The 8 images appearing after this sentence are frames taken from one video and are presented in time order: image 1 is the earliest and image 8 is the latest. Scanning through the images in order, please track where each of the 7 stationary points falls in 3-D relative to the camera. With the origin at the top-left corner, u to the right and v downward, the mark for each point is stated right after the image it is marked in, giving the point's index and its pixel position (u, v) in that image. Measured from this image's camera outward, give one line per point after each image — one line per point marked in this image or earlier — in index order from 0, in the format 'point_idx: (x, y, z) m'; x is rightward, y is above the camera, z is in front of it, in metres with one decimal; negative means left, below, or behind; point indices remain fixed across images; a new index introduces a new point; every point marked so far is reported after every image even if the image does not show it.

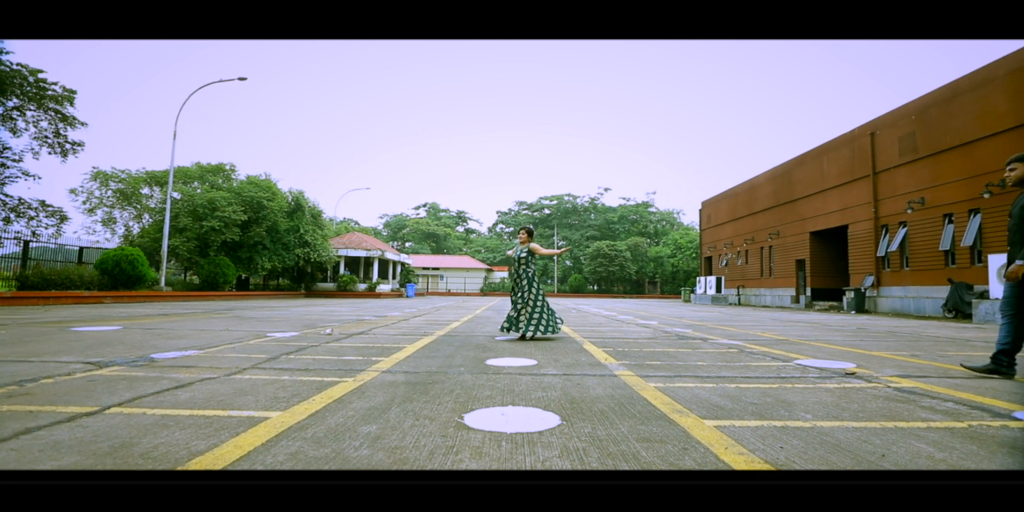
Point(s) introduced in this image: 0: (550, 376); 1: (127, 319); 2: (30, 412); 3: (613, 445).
0: (+0.3, -0.9, +3.8) m
1: (-6.2, -1.0, +8.3) m
2: (-2.4, -0.8, +2.6) m
3: (+0.5, -0.8, +2.2) m
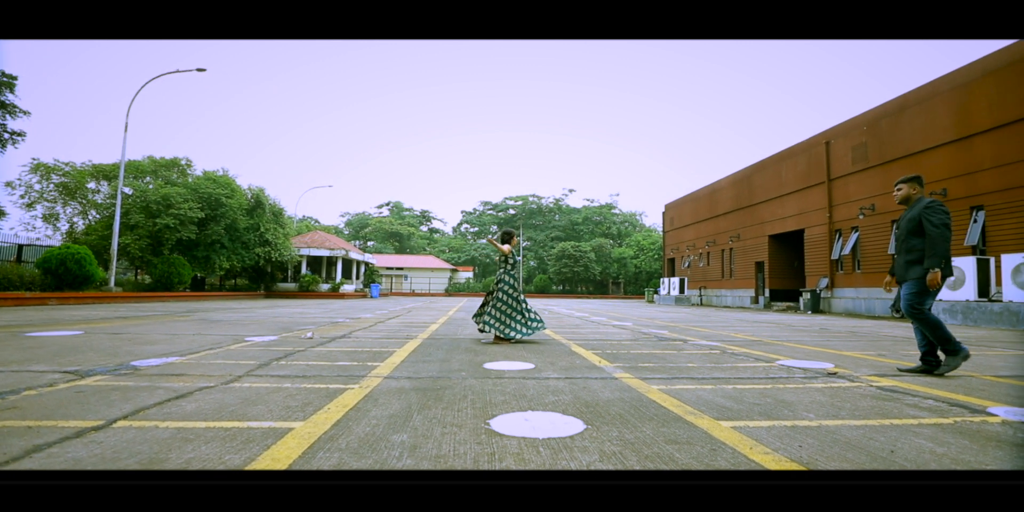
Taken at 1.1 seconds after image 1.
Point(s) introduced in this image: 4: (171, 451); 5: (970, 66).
0: (+0.3, -0.9, +3.8) m
1: (-6.5, -1.0, +7.8) m
2: (-2.3, -0.8, +2.4) m
3: (+0.6, -0.9, +2.3) m
4: (-1.4, -0.8, +2.1) m
5: (+10.6, +4.4, +11.6) m
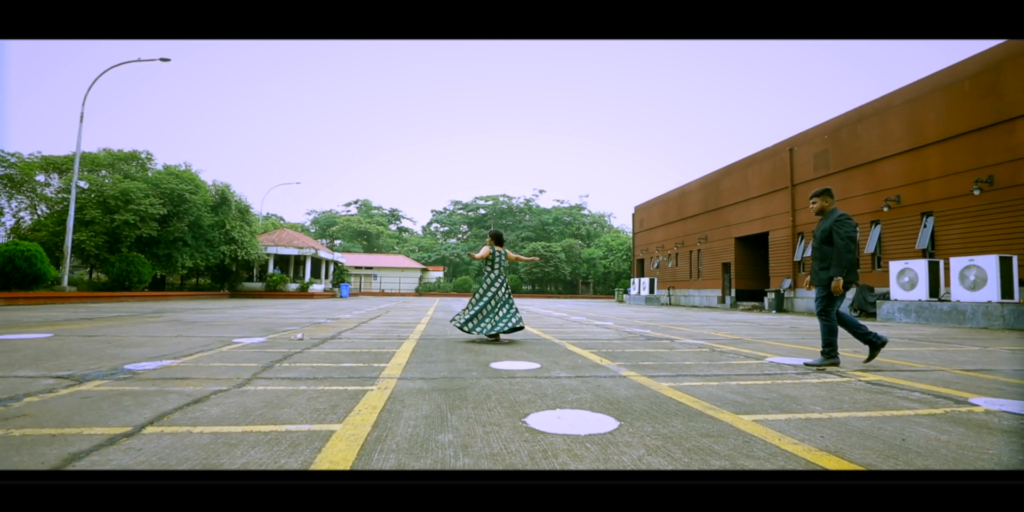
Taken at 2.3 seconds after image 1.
0: (+0.4, -0.9, +3.9) m
1: (-6.7, -1.0, +7.4) m
2: (-2.1, -0.8, +2.3) m
3: (+0.8, -0.9, +2.4) m
4: (-1.2, -0.8, +2.1) m
5: (+10.1, +4.3, +12.4) m
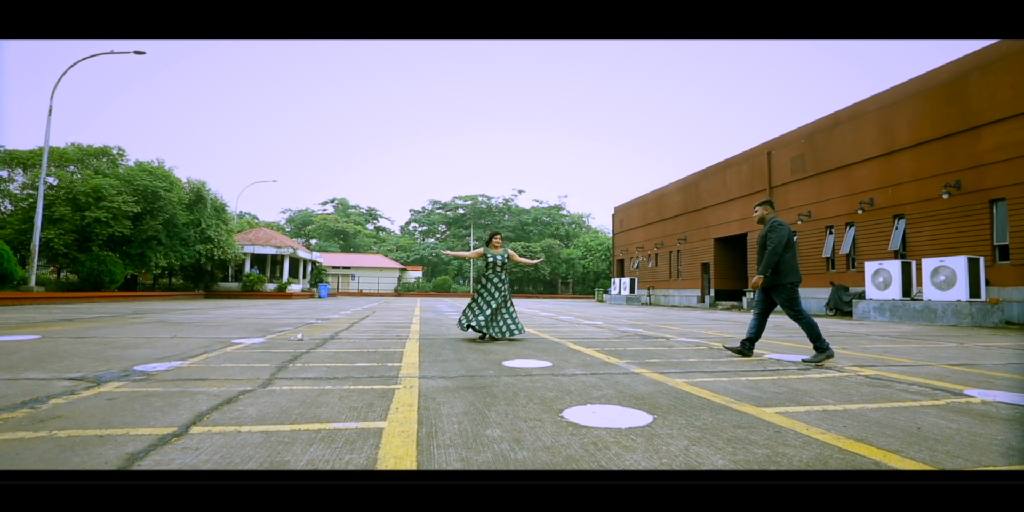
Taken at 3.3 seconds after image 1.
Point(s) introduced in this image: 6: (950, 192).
0: (+0.6, -1.0, +4.0) m
1: (-6.7, -1.0, +7.2) m
2: (-1.9, -0.8, +2.3) m
3: (+1.1, -0.9, +2.6) m
4: (-1.0, -0.8, +2.1) m
5: (+9.8, +4.3, +13.0) m
6: (+10.1, +1.5, +11.6) m
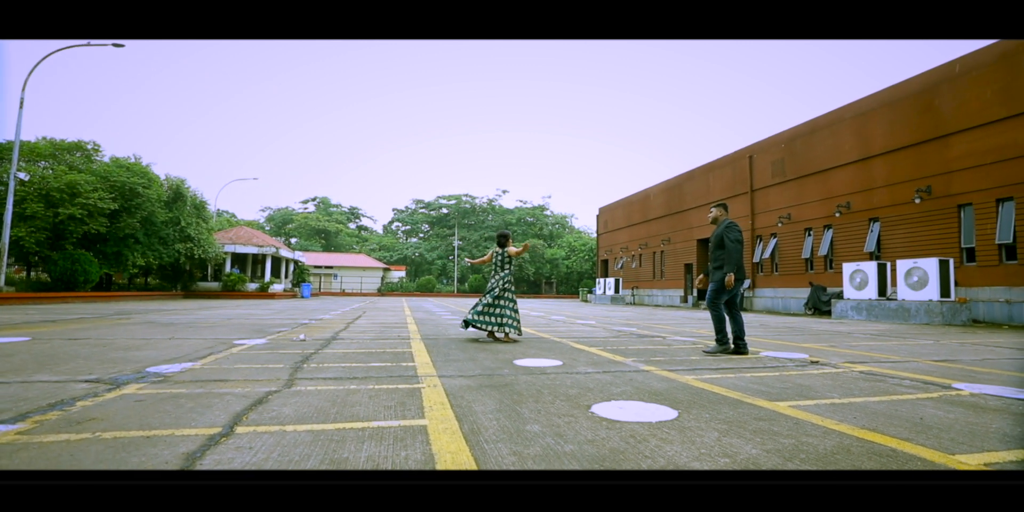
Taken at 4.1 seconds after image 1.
0: (+0.7, -1.0, +4.2) m
1: (-6.7, -1.0, +7.0) m
2: (-1.7, -0.8, +2.3) m
3: (+1.2, -0.9, +2.7) m
4: (-0.8, -0.8, +2.2) m
5: (+9.5, +4.3, +13.5) m
6: (+9.9, +1.4, +12.1) m
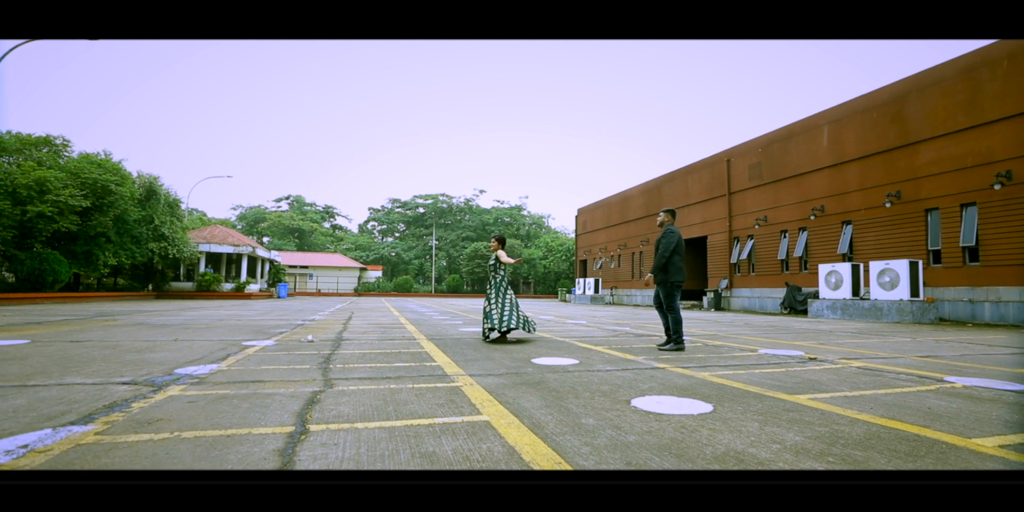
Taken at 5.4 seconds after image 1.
0: (+0.9, -1.0, +4.4) m
1: (-6.6, -1.0, +6.8) m
2: (-1.3, -0.9, +2.4) m
3: (+1.5, -0.9, +2.9) m
4: (-0.4, -0.9, +2.3) m
5: (+9.2, +4.2, +14.3) m
6: (+9.6, +1.4, +12.9) m
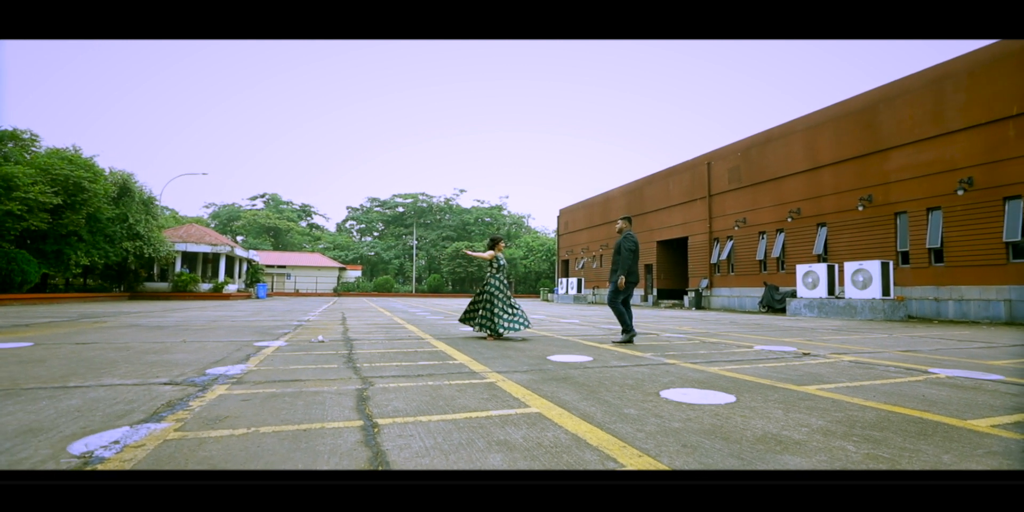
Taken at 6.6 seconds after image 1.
0: (+1.1, -1.0, +4.6) m
1: (-6.6, -1.0, +6.6) m
2: (-1.0, -0.9, +2.5) m
3: (+1.8, -0.9, +3.2) m
4: (-0.1, -0.9, +2.5) m
5: (+8.8, +4.2, +14.9) m
6: (+9.3, +1.4, +13.6) m
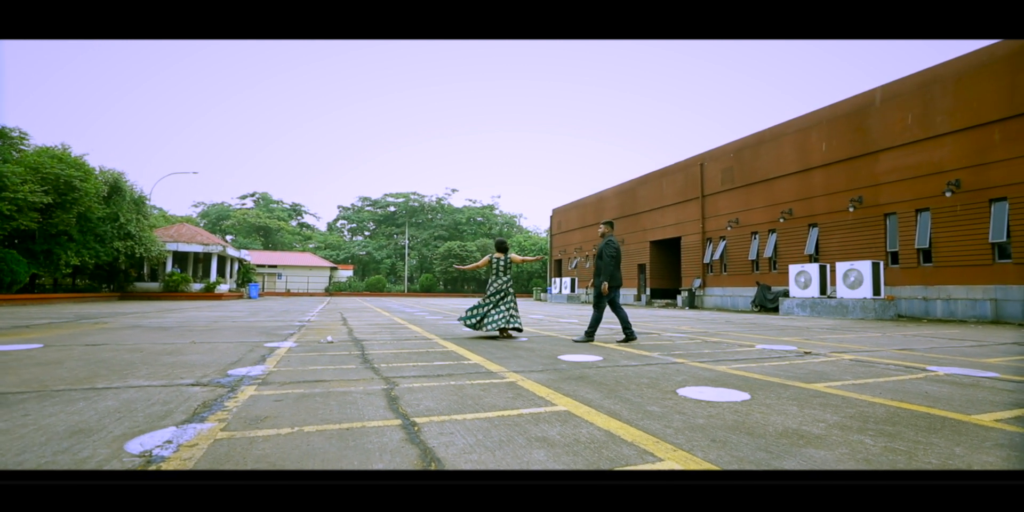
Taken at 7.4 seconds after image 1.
0: (+1.2, -1.0, +4.8) m
1: (-6.5, -1.0, +6.5) m
2: (-0.8, -0.9, +2.6) m
3: (+2.0, -1.0, +3.4) m
4: (+0.1, -0.9, +2.6) m
5: (+8.7, +4.2, +15.3) m
6: (+9.2, +1.4, +13.9) m
